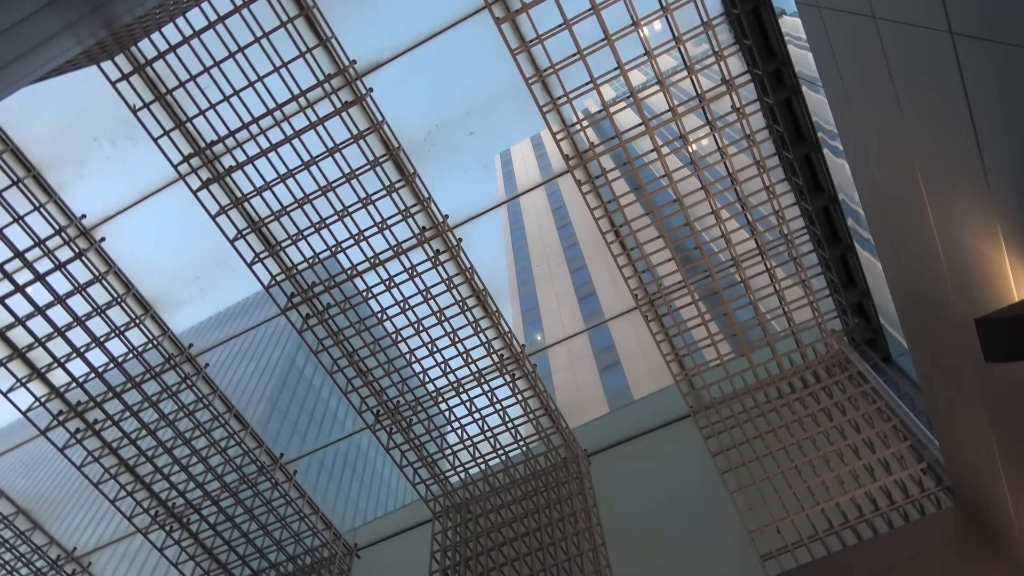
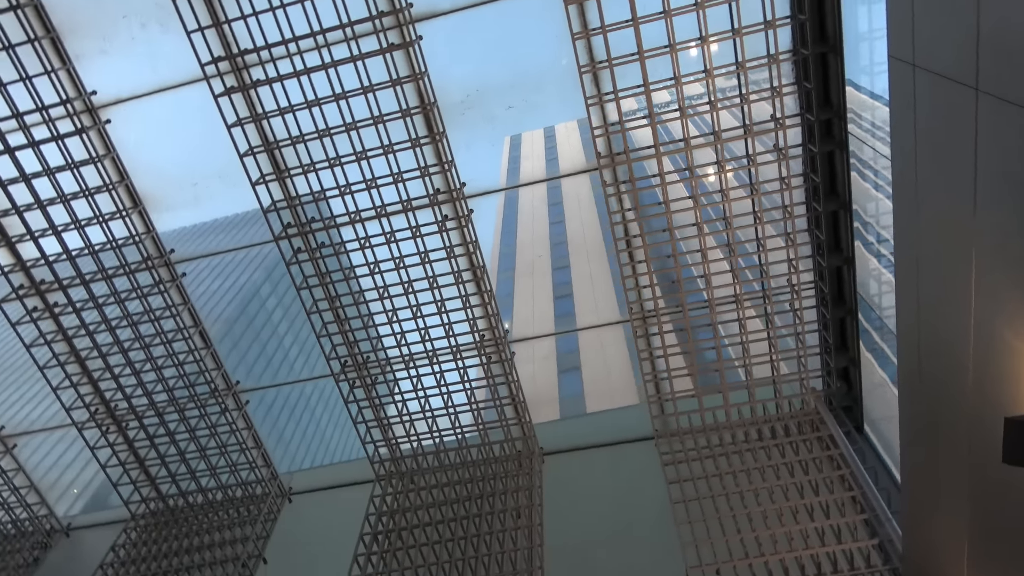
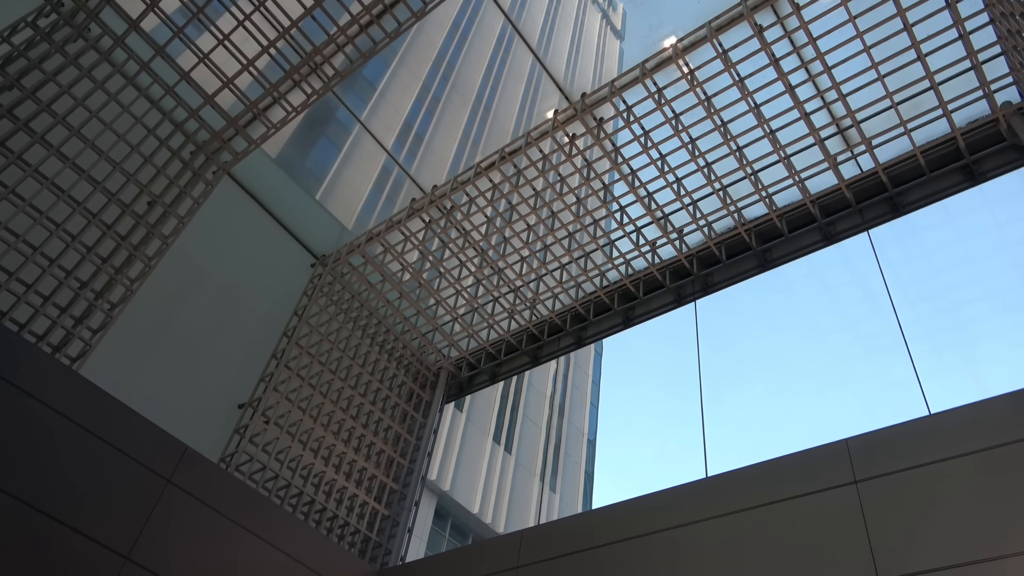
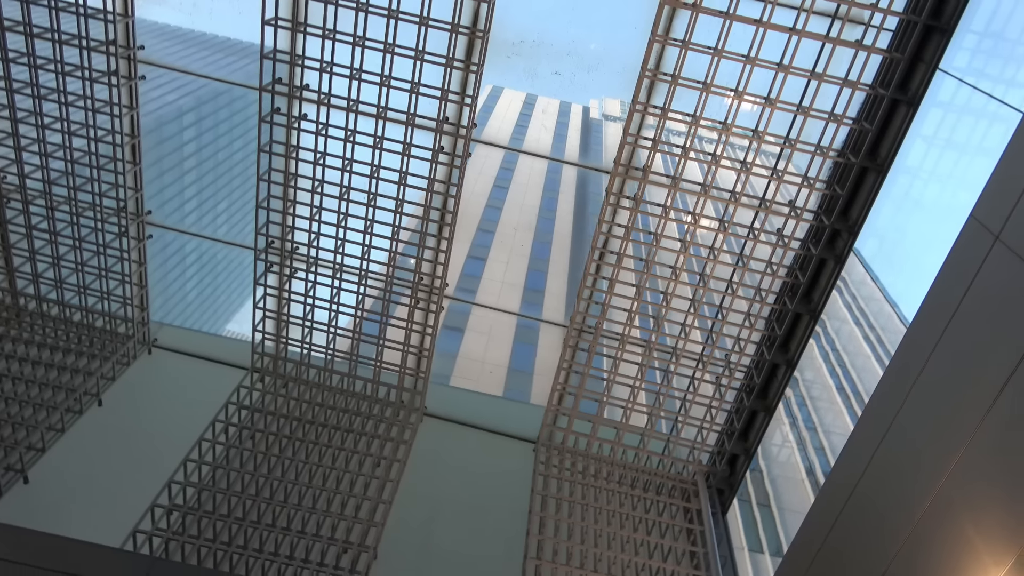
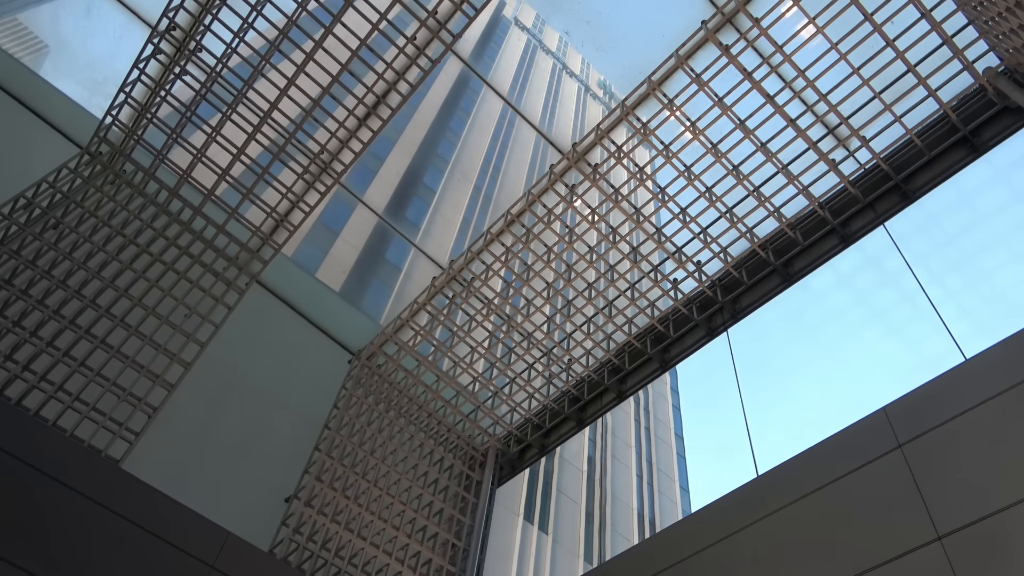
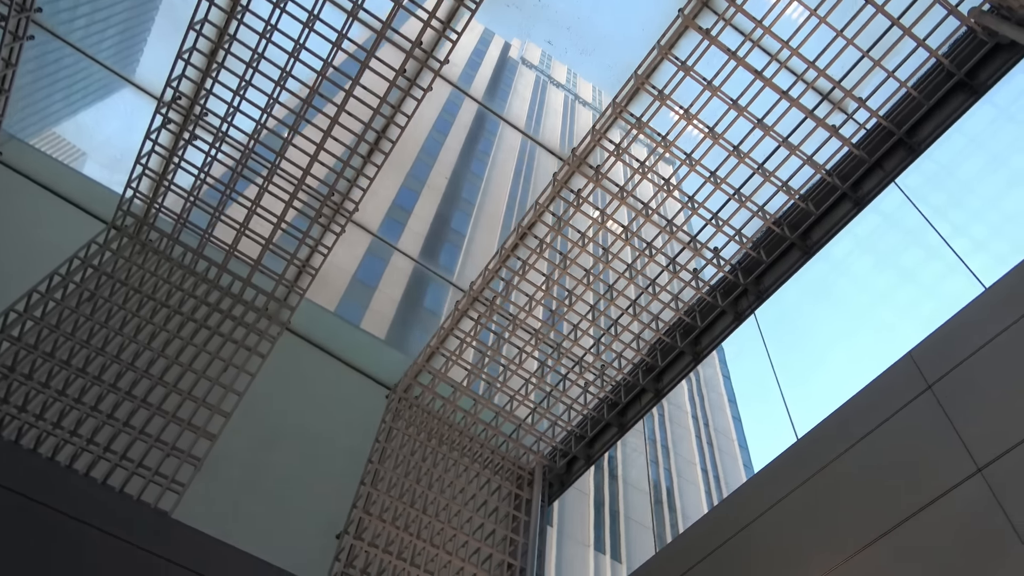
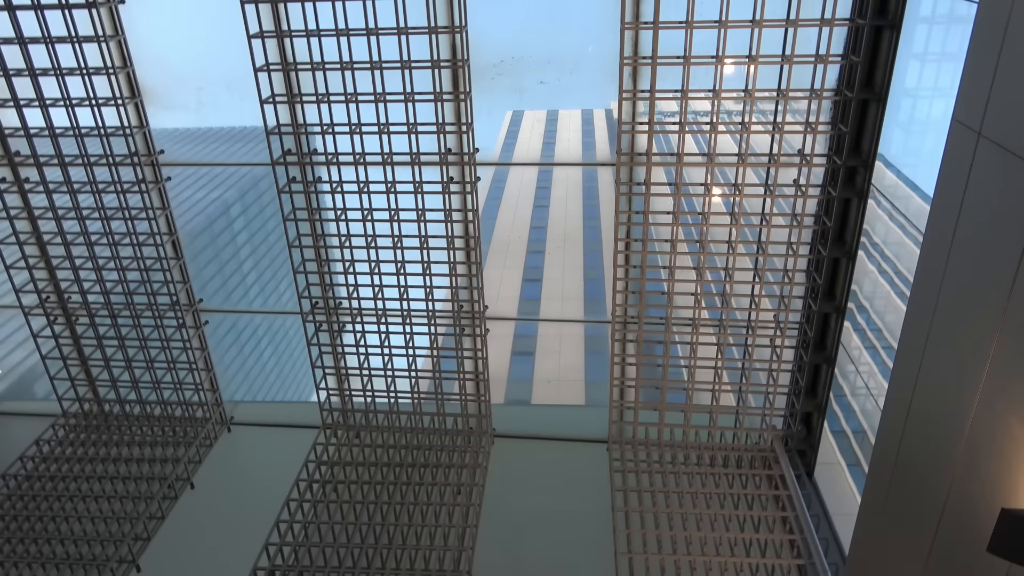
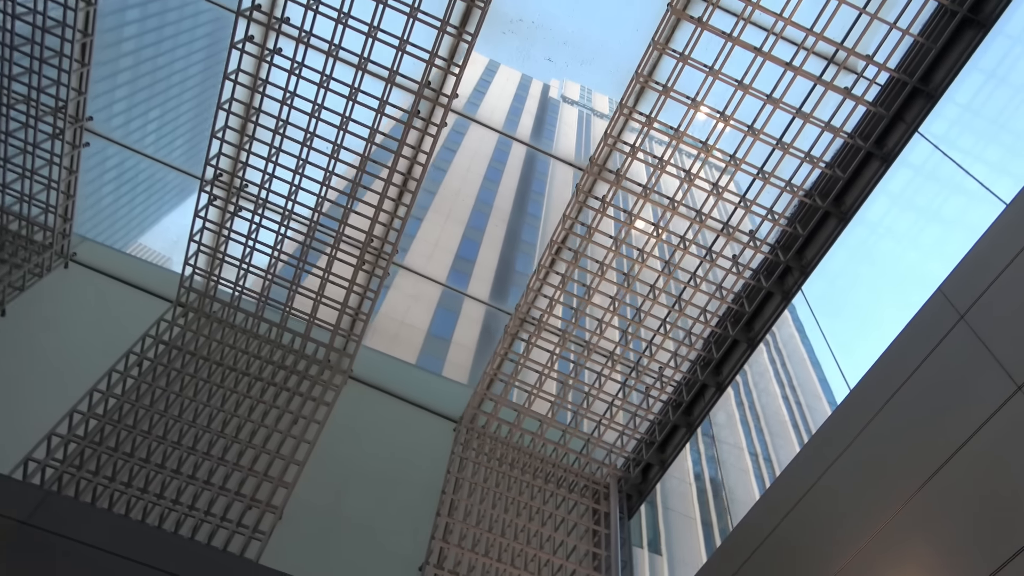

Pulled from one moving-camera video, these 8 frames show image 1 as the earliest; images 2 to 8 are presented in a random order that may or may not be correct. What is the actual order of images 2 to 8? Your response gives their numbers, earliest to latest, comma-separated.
2, 7, 4, 8, 6, 5, 3
